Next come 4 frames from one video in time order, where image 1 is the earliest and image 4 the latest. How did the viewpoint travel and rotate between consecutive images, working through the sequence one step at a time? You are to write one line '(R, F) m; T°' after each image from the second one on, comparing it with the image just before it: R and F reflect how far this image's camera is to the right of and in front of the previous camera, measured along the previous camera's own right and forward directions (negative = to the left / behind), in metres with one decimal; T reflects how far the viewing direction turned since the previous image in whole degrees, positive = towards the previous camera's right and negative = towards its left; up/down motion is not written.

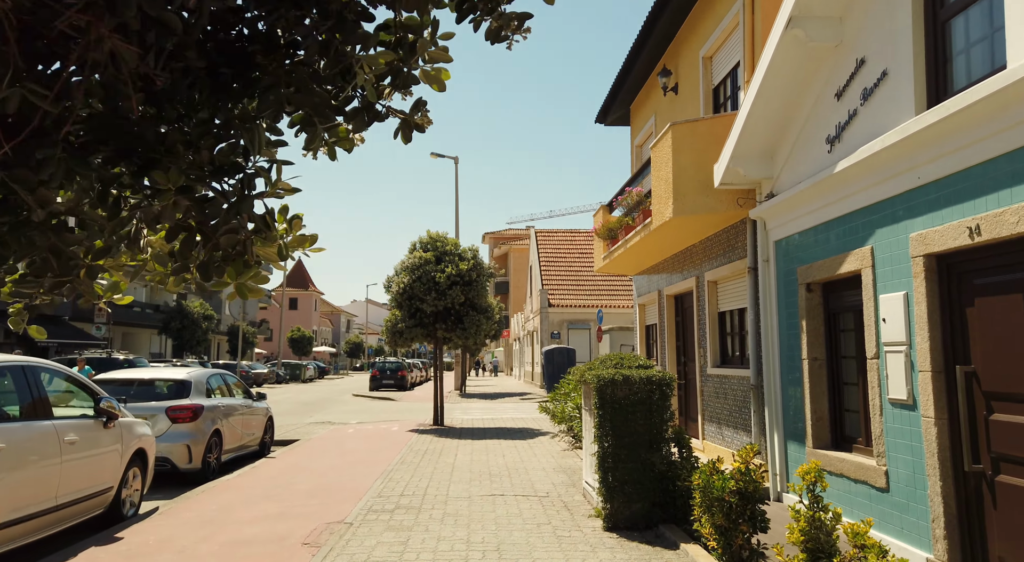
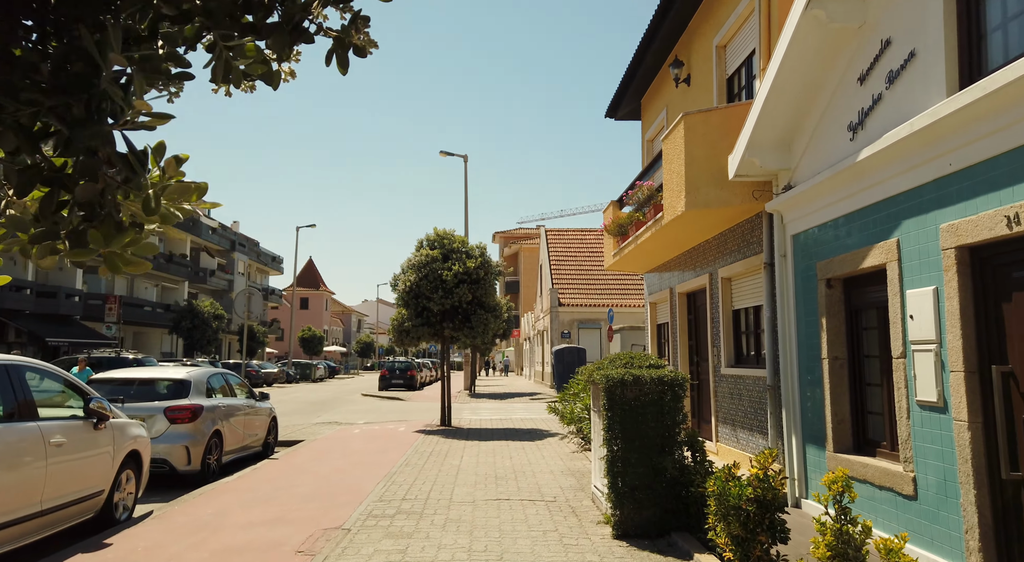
(+0.1, +0.3) m; -1°
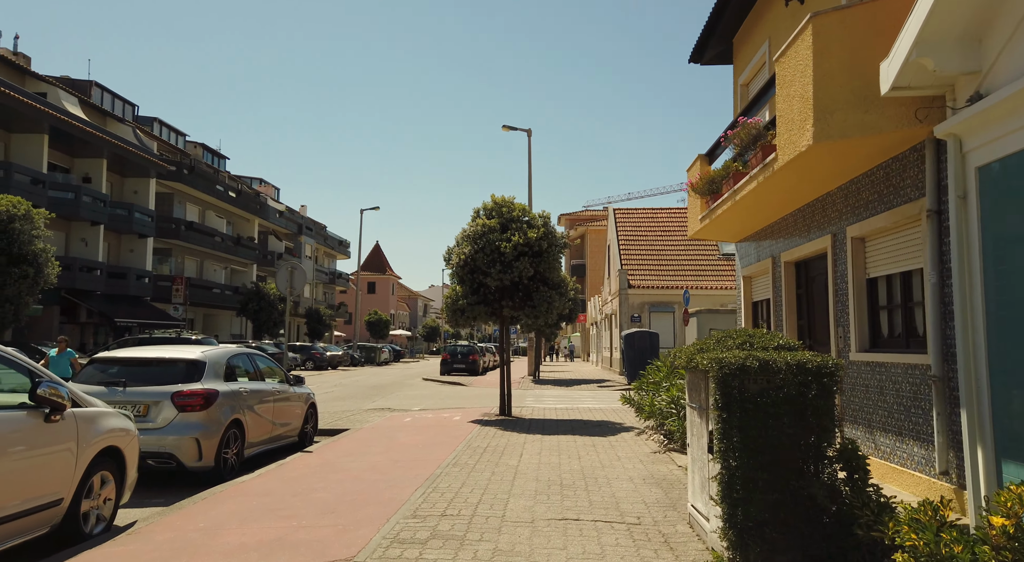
(0.0, +1.8) m; -5°
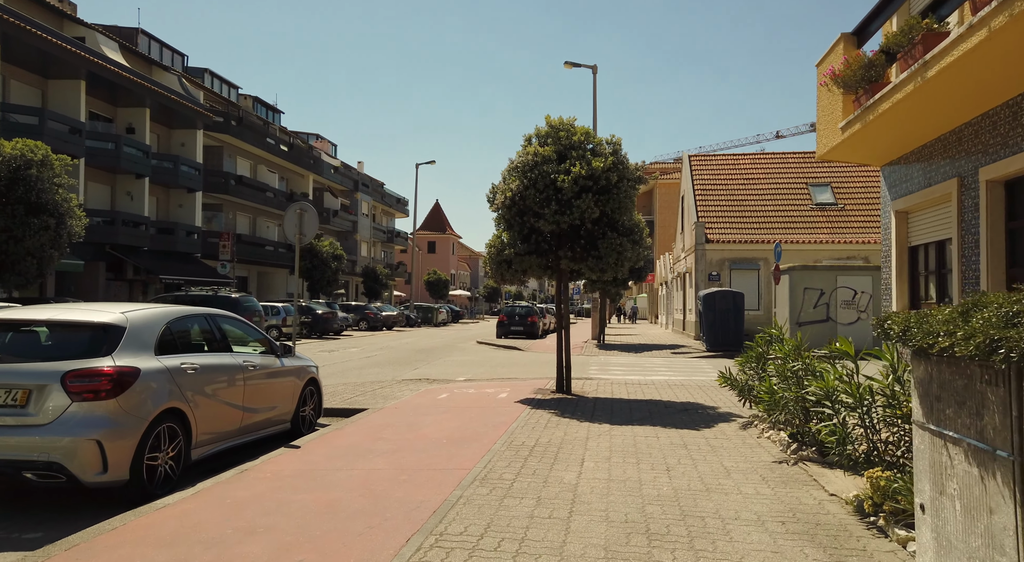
(0.0, +3.0) m; -5°
